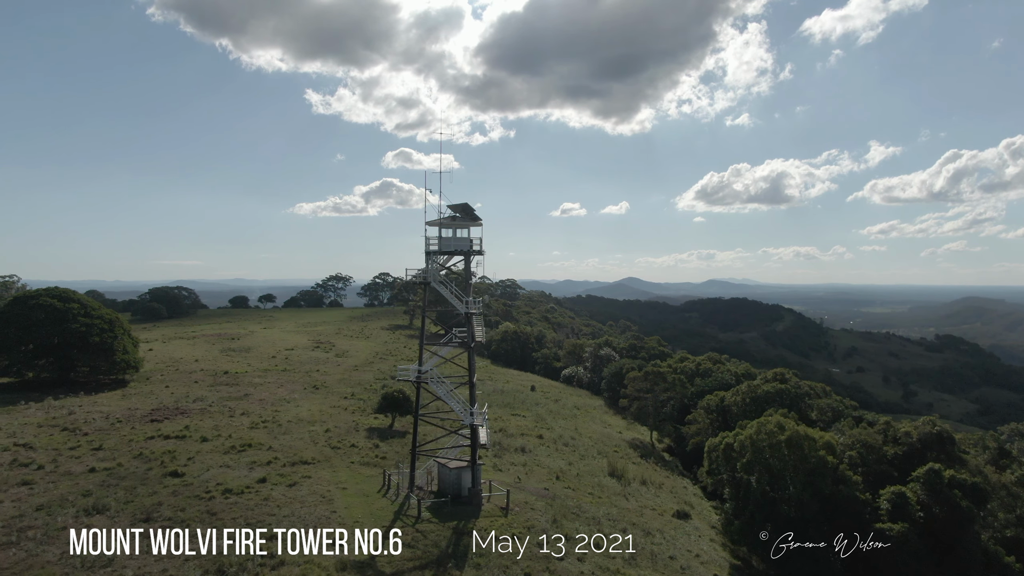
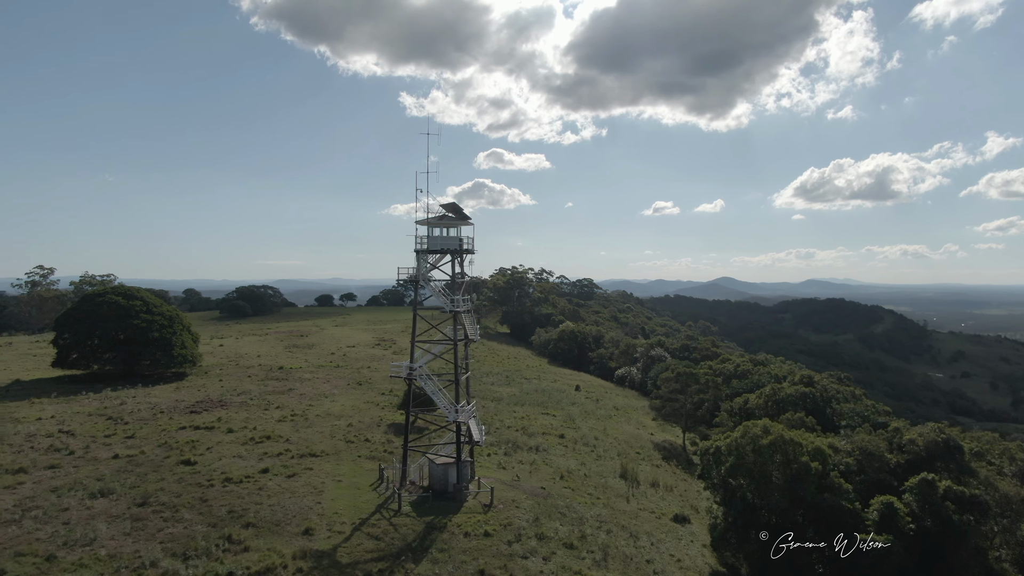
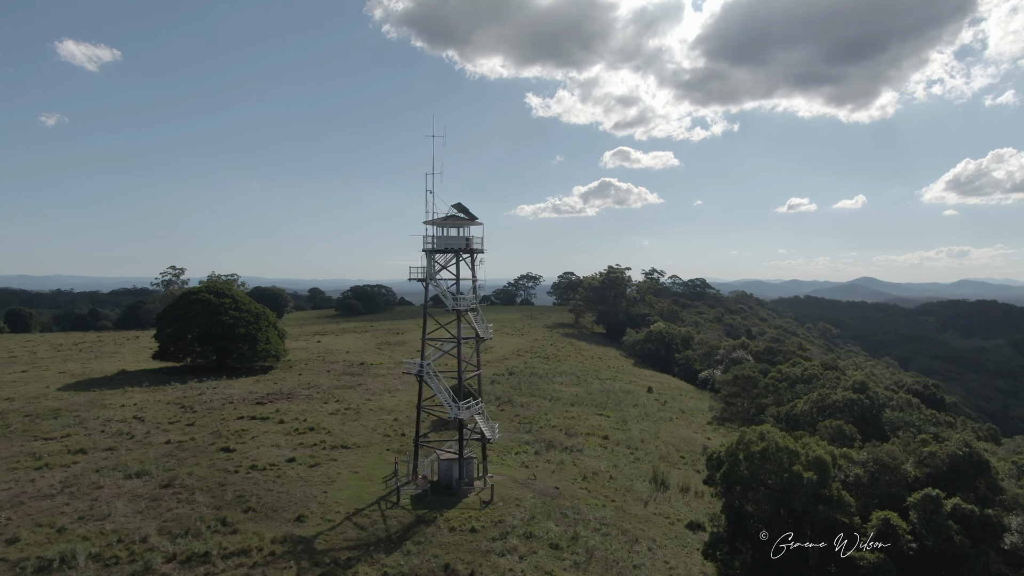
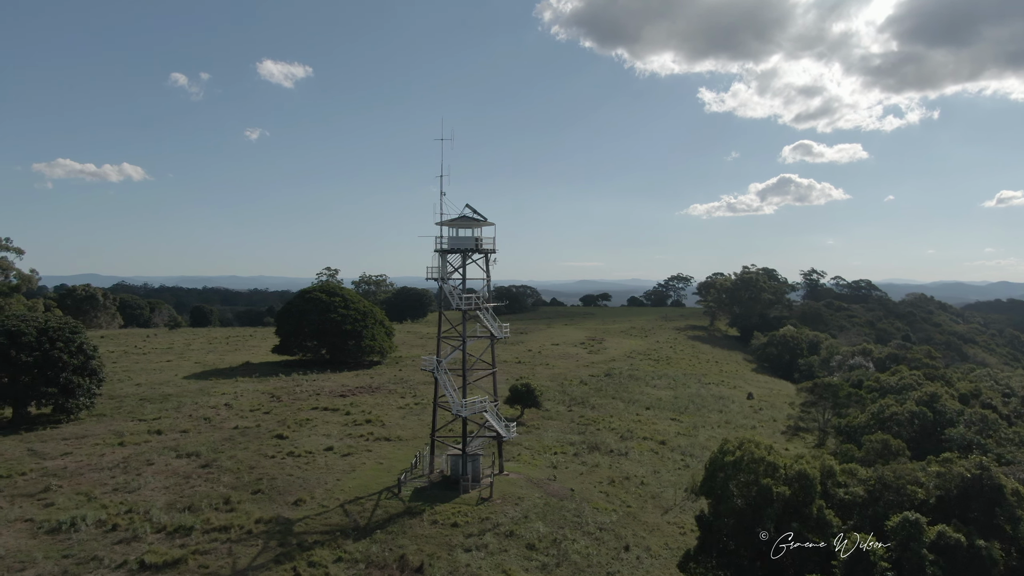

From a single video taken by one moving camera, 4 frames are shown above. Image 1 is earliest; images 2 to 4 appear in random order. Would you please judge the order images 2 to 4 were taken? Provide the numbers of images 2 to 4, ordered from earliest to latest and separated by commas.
2, 3, 4
